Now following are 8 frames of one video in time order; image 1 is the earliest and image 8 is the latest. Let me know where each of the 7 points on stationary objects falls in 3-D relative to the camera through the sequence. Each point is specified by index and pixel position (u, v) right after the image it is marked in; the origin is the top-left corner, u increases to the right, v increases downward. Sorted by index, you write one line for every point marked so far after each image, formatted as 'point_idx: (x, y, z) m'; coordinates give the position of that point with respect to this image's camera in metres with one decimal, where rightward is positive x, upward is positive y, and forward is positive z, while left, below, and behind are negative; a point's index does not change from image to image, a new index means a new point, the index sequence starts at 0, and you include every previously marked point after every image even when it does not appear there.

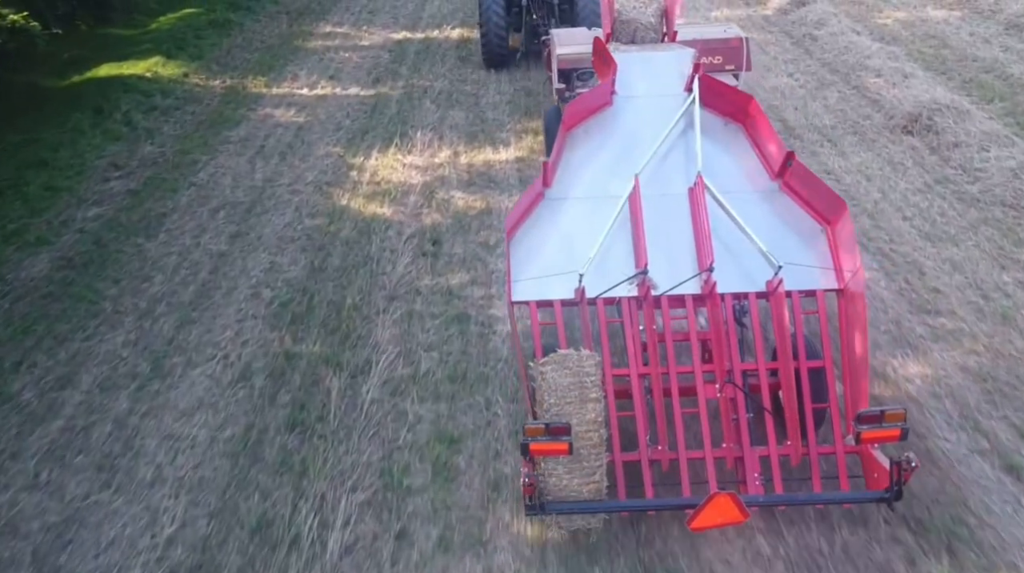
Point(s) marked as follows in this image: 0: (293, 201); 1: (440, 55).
0: (-1.6, +0.6, +7.3) m
1: (-0.8, +2.6, +11.3) m
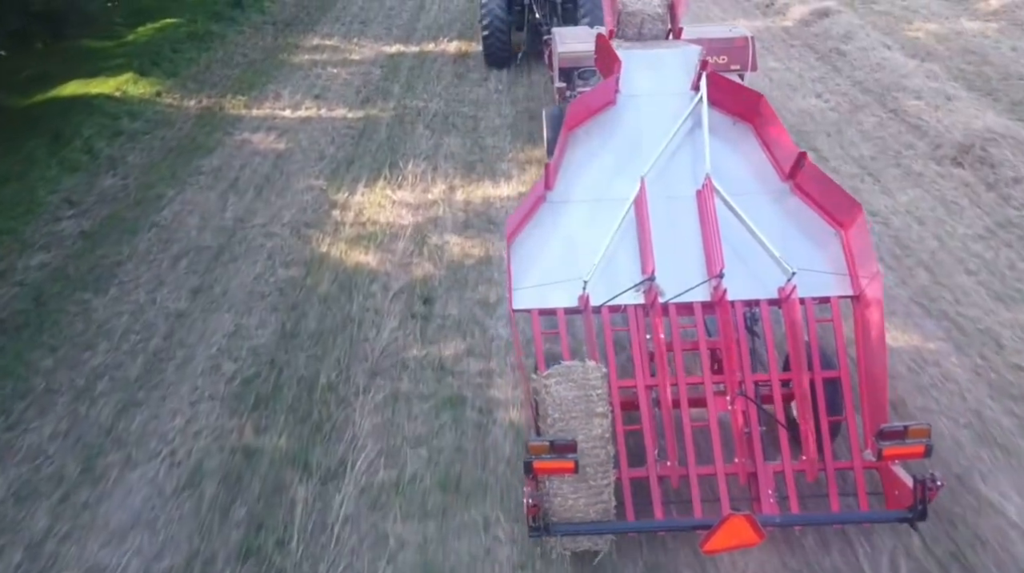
0: (-1.6, +0.3, +6.5) m
1: (-0.8, +2.2, +10.4) m
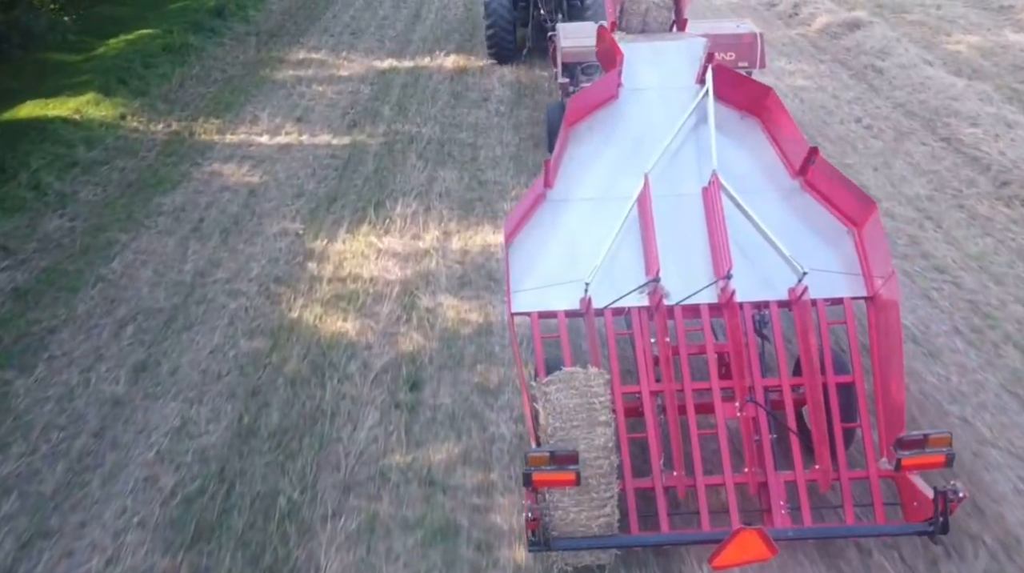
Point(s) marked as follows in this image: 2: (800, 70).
0: (-1.6, -0.1, +5.5) m
1: (-0.8, +1.9, +9.5) m
2: (+2.8, +2.1, +9.6) m
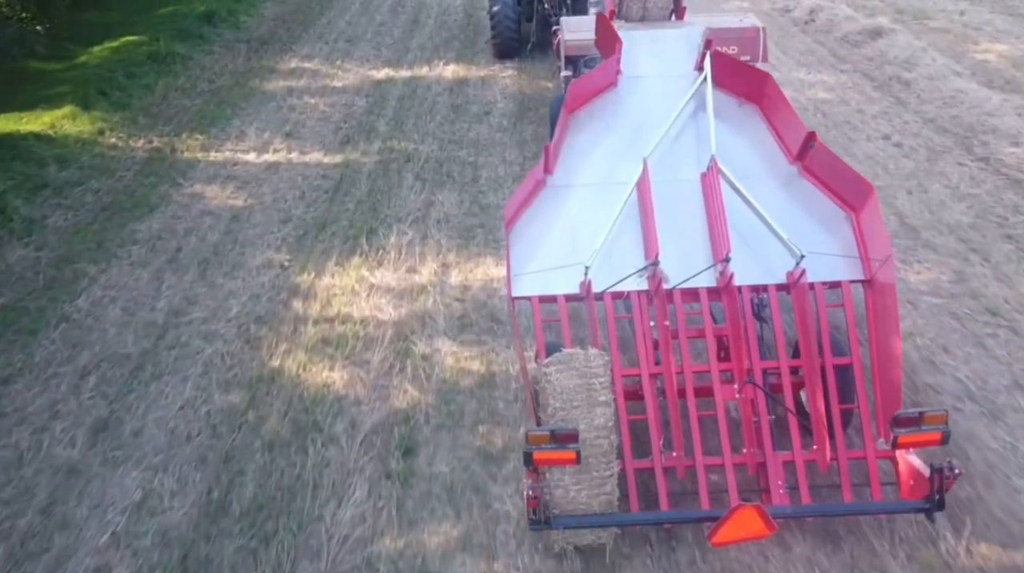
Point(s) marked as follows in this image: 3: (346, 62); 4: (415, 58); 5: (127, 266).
0: (-1.5, -0.3, +5.0) m
1: (-0.8, +1.6, +8.9) m
2: (+2.8, +1.9, +9.1) m
3: (-1.8, +2.4, +10.6) m
4: (-1.0, +2.4, +10.6) m
5: (-2.3, +0.1, +5.9) m
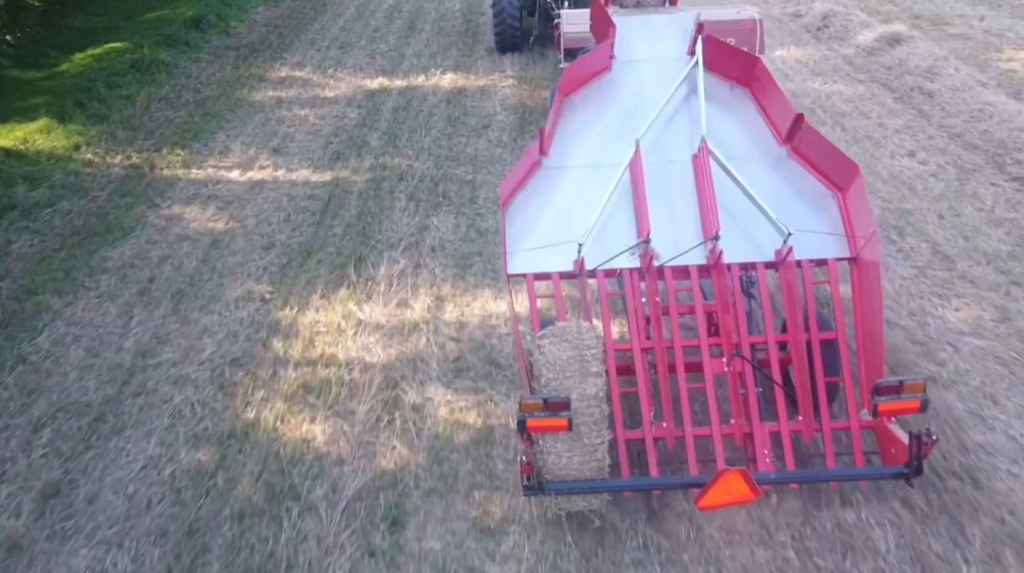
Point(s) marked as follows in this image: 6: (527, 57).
0: (-1.5, -0.5, +4.5) m
1: (-0.7, +1.5, +8.5) m
2: (+2.8, +1.7, +8.6) m
3: (-1.8, +2.2, +10.2) m
4: (-1.0, +2.2, +10.1) m
5: (-2.3, -0.1, +5.4) m
6: (+0.2, +2.4, +10.3) m
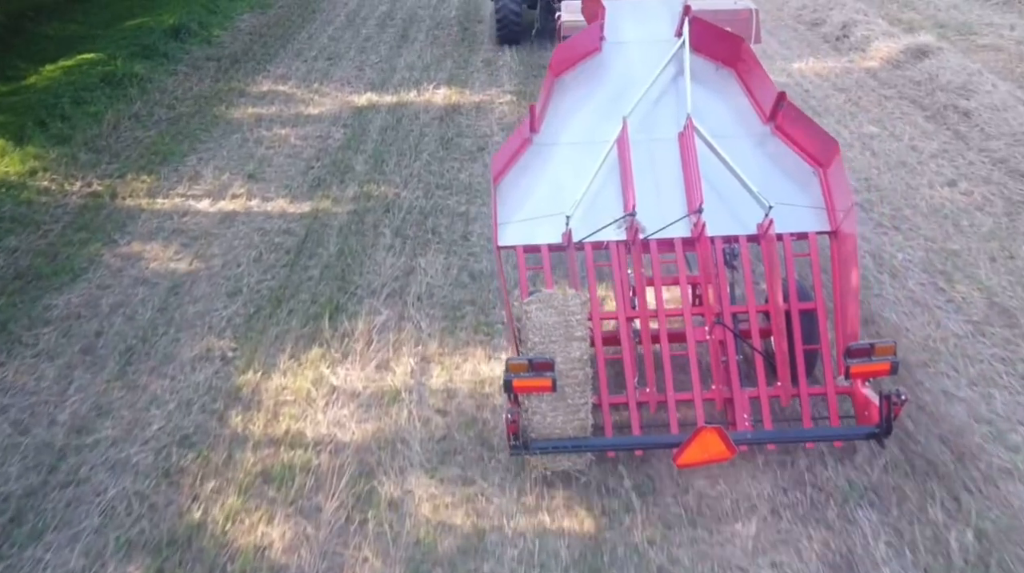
0: (-1.6, -0.8, +3.8) m
1: (-0.8, +1.2, +7.8) m
2: (+2.8, +1.4, +7.9) m
3: (-1.8, +1.9, +9.5) m
4: (-1.0, +2.0, +9.5) m
5: (-2.3, -0.3, +4.8) m
6: (+0.1, +2.1, +9.6) m
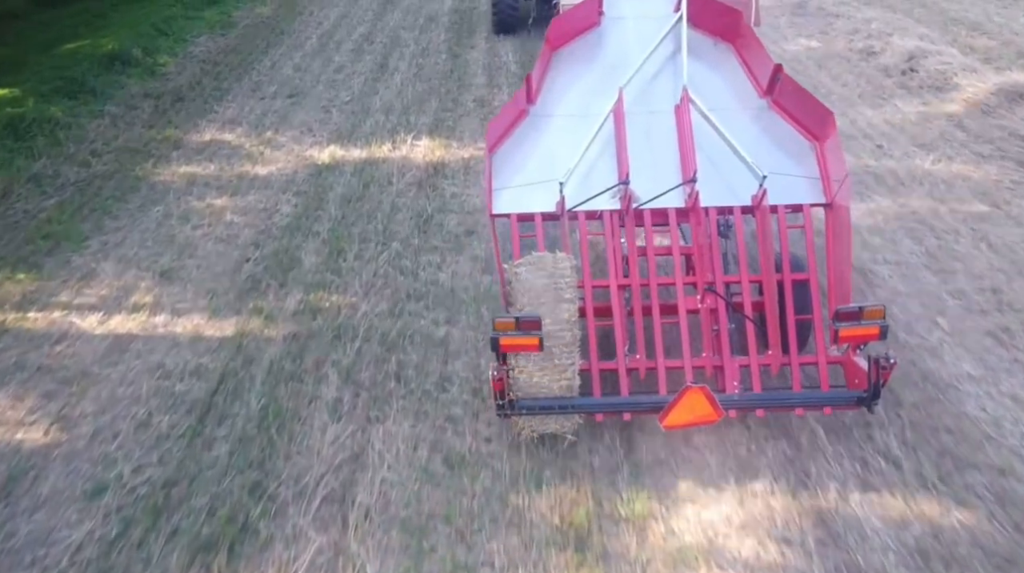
0: (-1.6, -1.5, +2.1) m
1: (-0.8, +0.5, +6.0) m
2: (+2.8, +0.7, +6.2) m
3: (-1.8, +1.2, +7.7) m
4: (-1.1, +1.2, +7.7) m
5: (-2.3, -1.1, +3.0) m
6: (+0.1, +1.4, +7.8) m
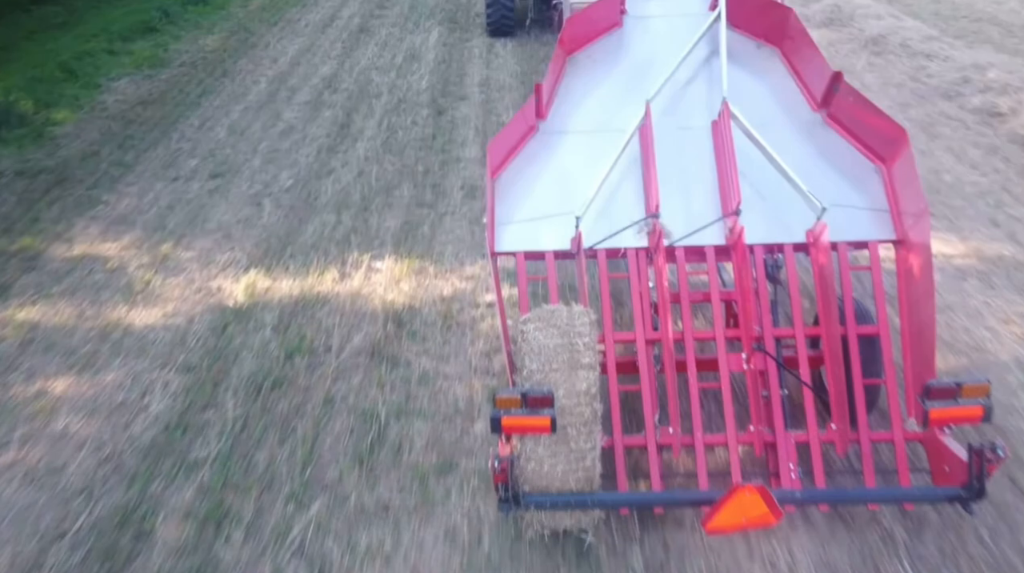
0: (-1.6, -2.5, -0.3) m
1: (-0.8, -0.5, +3.7) m
2: (+2.8, -0.3, +3.8) m
3: (-1.8, +0.2, +5.4) m
4: (-1.0, +0.3, +5.4) m
5: (-2.3, -2.0, +0.7) m
6: (+0.1, +0.4, +5.5) m
